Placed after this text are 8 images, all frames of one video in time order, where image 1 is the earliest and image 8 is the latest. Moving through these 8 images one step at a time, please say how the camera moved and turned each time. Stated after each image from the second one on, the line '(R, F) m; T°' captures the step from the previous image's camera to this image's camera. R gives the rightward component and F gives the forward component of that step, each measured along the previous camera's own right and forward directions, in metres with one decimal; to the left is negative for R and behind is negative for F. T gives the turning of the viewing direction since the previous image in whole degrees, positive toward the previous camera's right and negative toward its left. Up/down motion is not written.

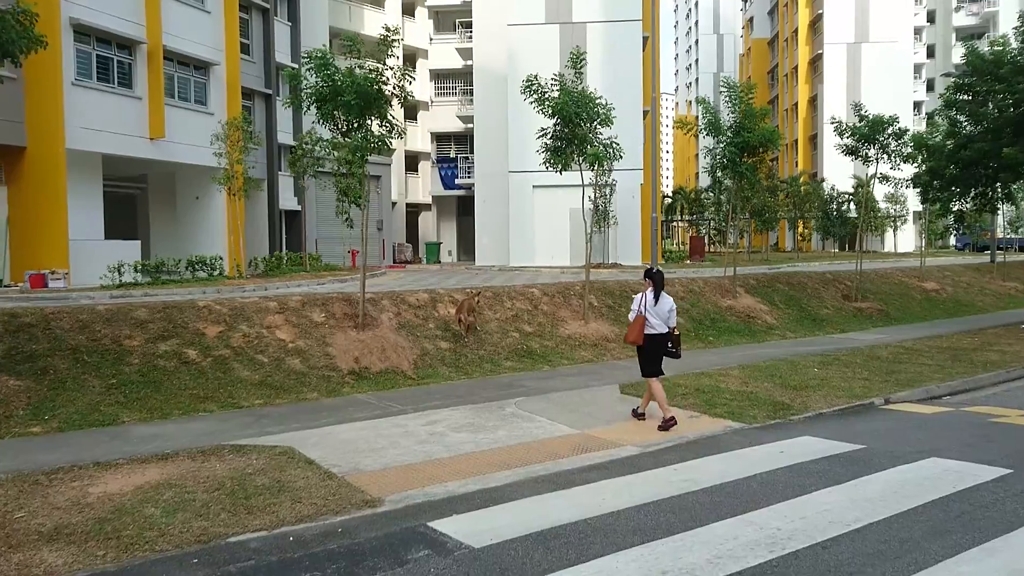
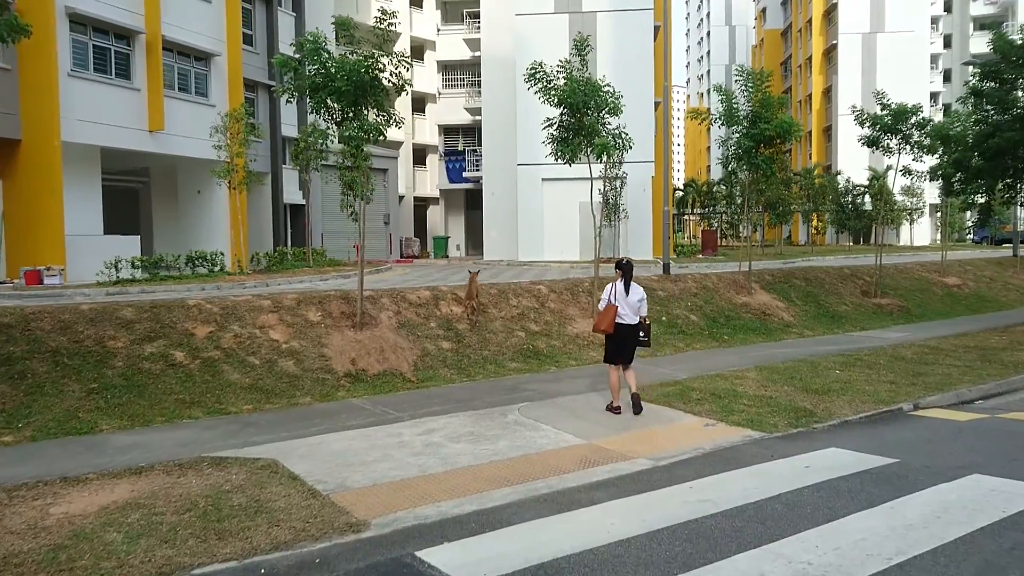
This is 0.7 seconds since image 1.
(+0.1, +0.6) m; -1°
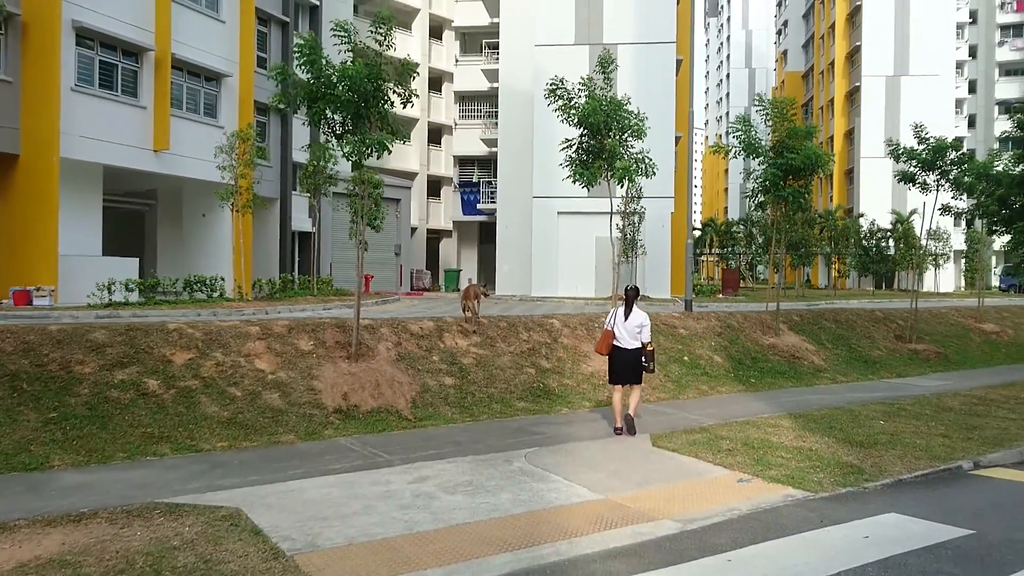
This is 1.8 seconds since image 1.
(0.0, +1.0) m; -1°
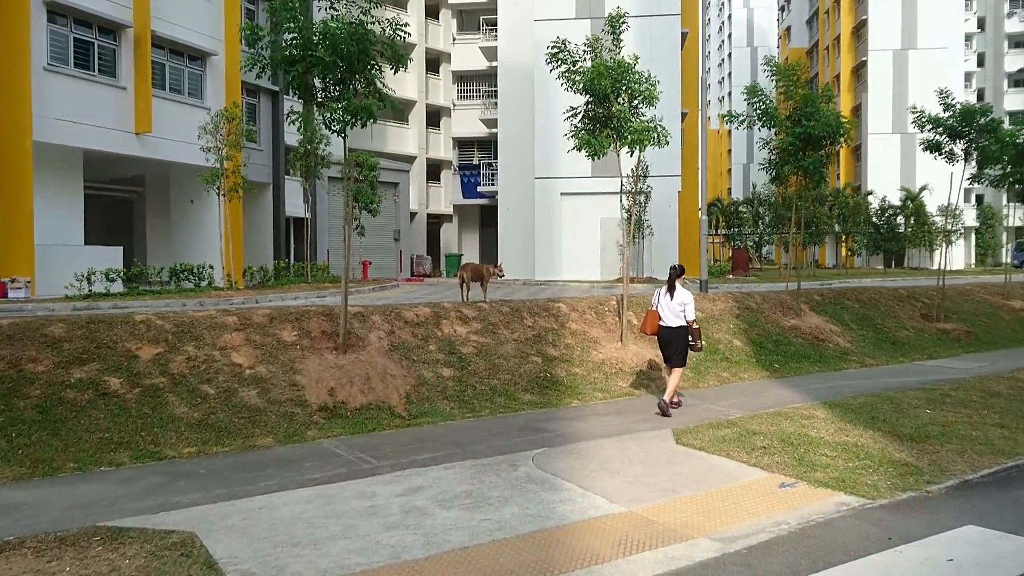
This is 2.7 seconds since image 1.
(0.0, +1.0) m; 0°
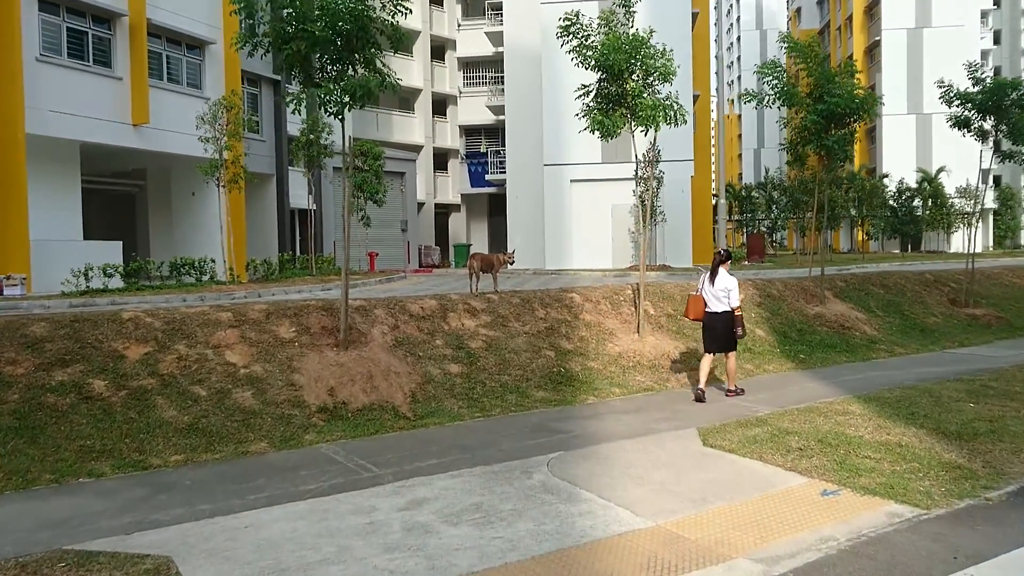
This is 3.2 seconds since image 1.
(0.0, +0.6) m; -1°
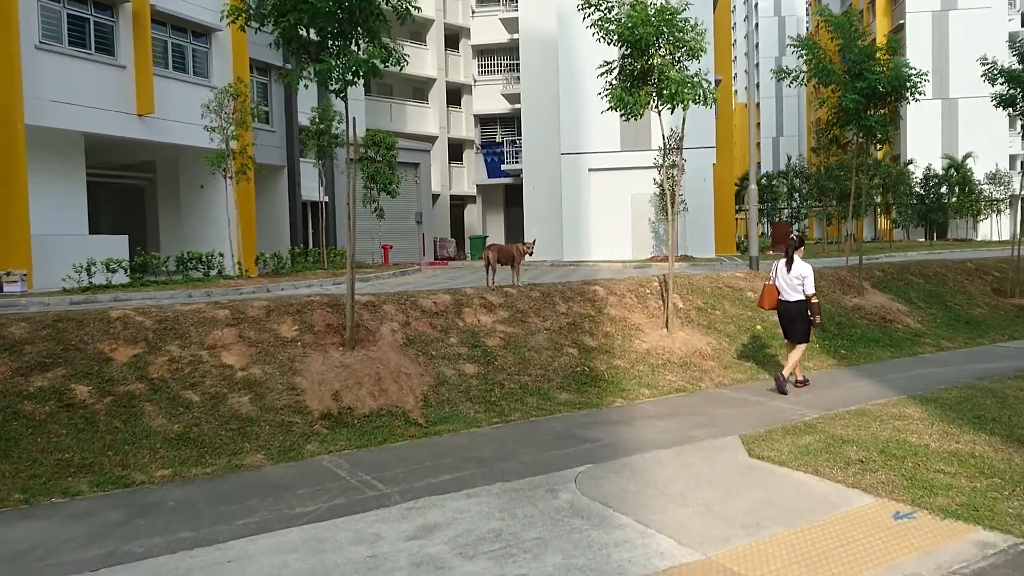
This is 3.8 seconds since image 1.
(0.0, +0.7) m; -1°
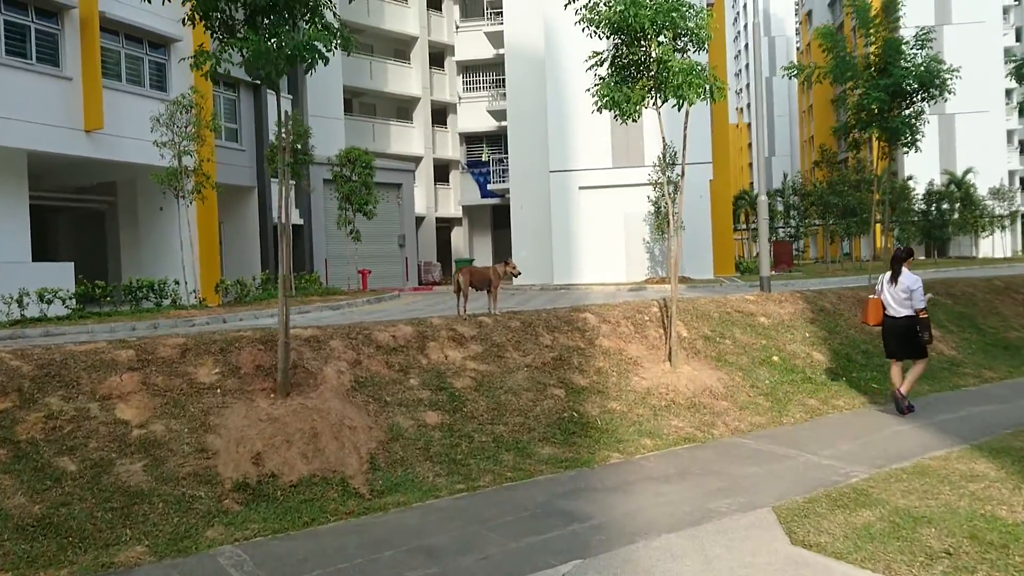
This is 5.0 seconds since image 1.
(+0.2, +1.5) m; 0°
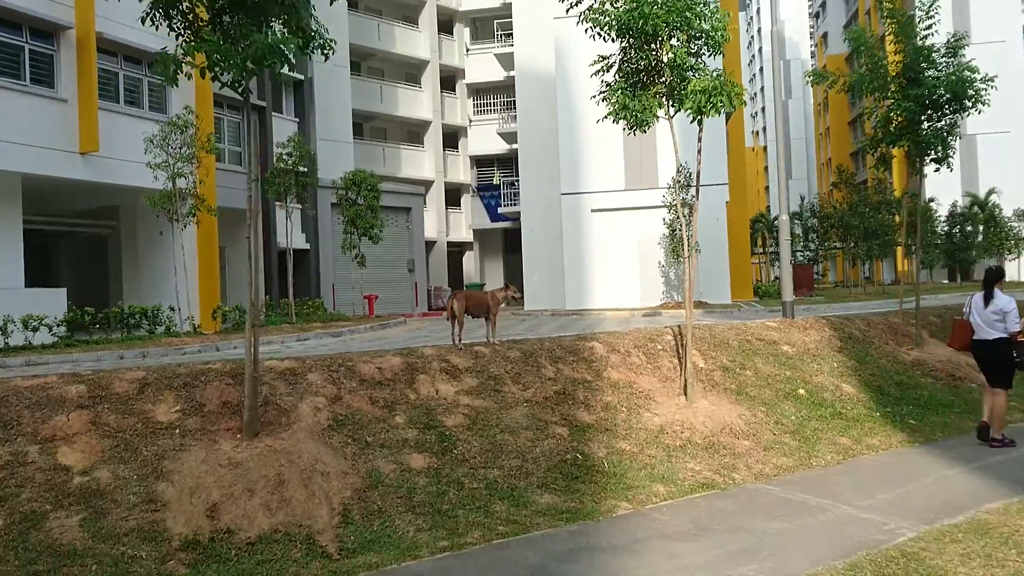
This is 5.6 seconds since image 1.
(+0.2, +0.7) m; -1°
